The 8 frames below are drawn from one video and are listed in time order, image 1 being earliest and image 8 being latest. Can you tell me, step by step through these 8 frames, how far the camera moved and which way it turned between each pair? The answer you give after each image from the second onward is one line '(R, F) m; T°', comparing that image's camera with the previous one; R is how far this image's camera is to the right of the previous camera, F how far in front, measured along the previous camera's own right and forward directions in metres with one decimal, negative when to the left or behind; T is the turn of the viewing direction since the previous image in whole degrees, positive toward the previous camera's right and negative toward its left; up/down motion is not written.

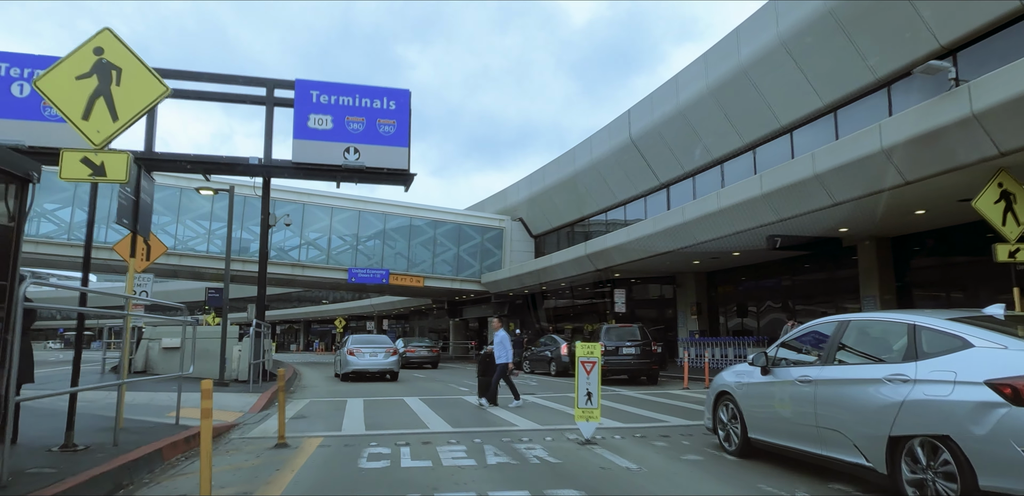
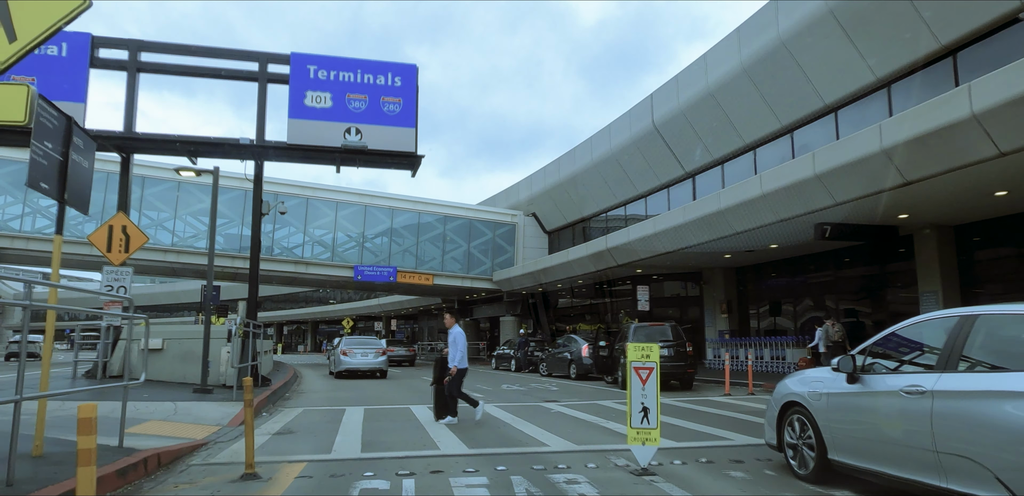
(-0.2, +1.6) m; -1°
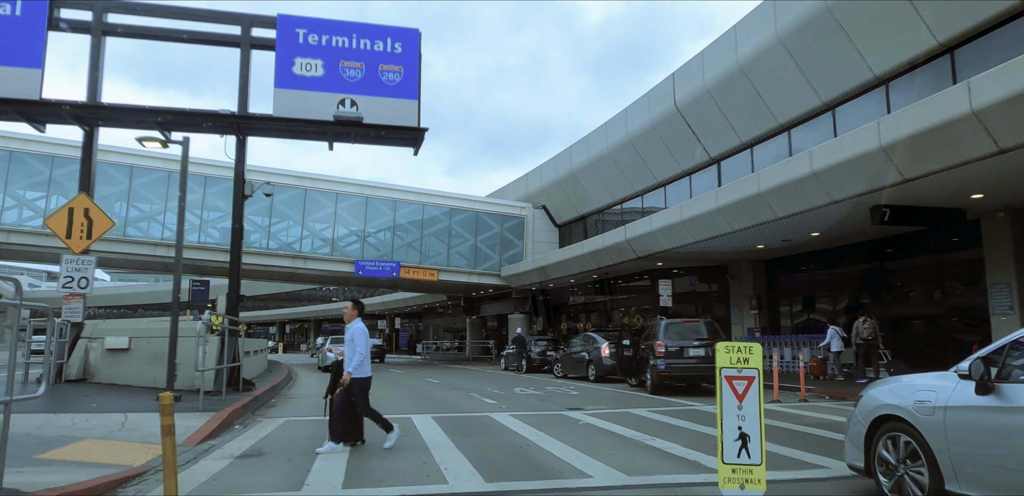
(-0.2, +1.7) m; 0°
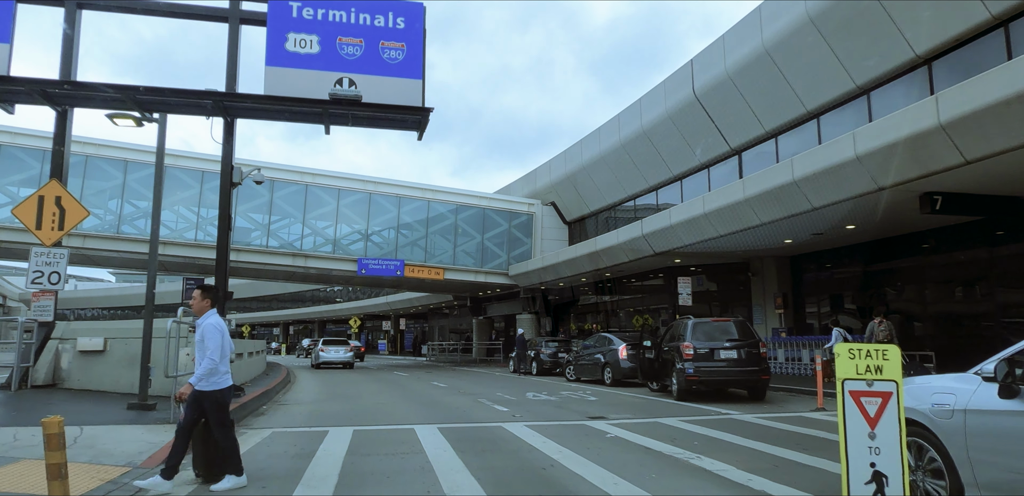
(-0.1, +1.1) m; 0°
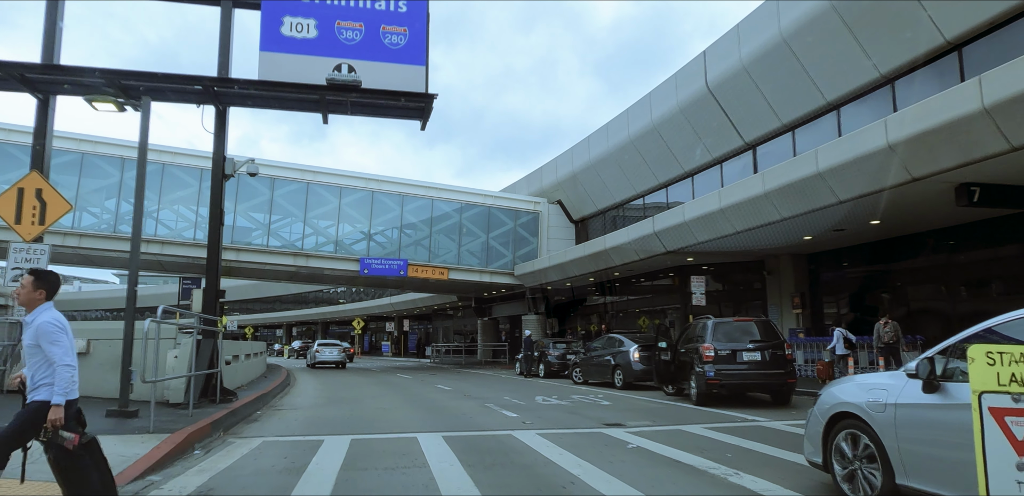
(-0.1, +0.7) m; 0°
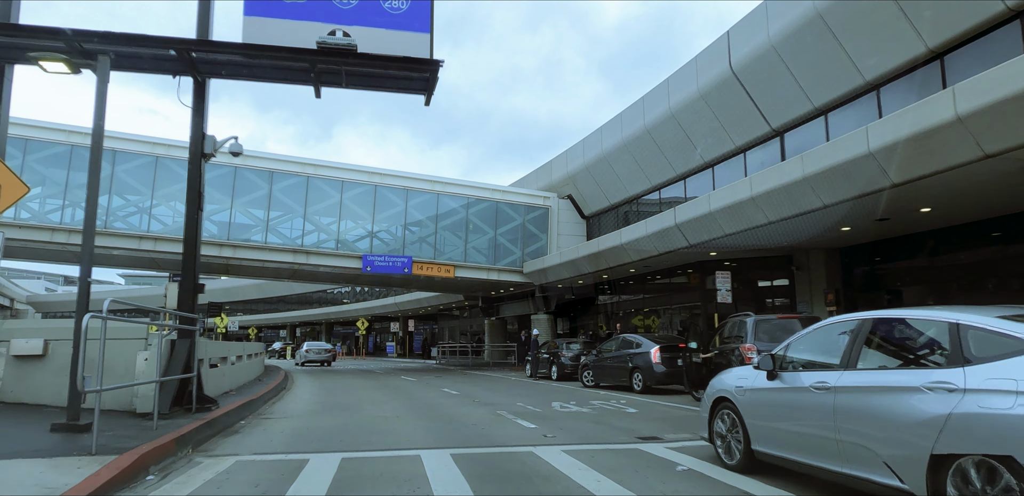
(-0.1, +1.3) m; 0°
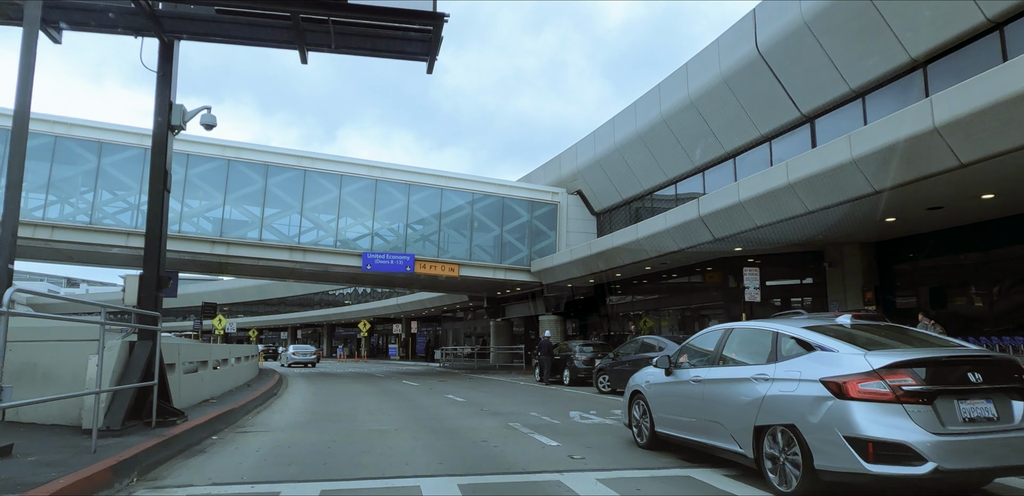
(-0.2, +1.3) m; 0°
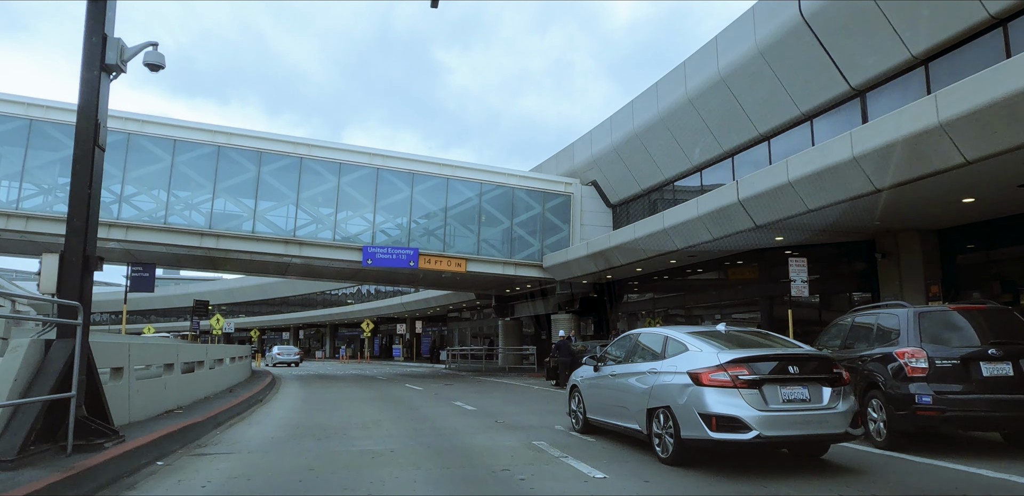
(-0.2, +1.8) m; 0°
